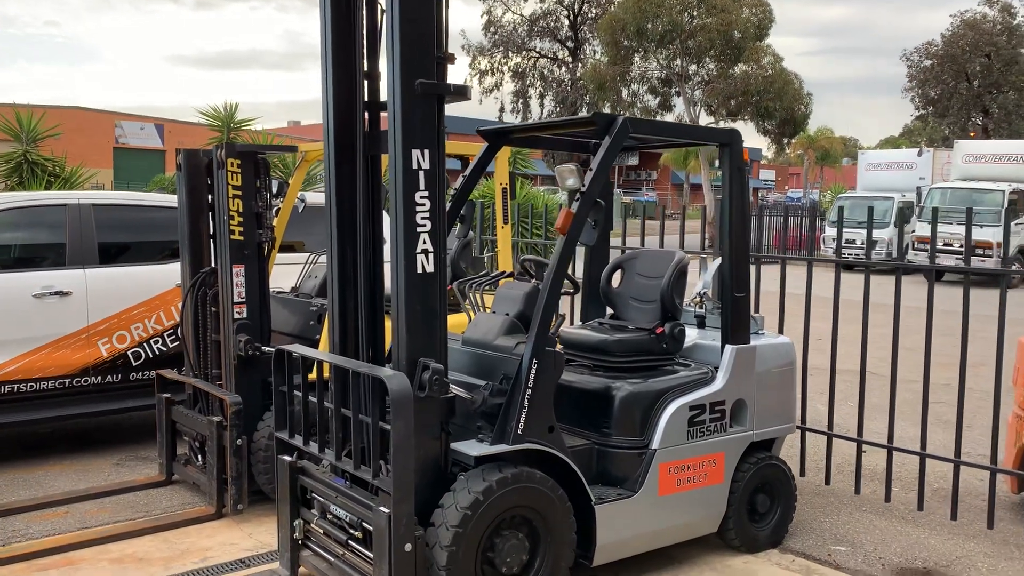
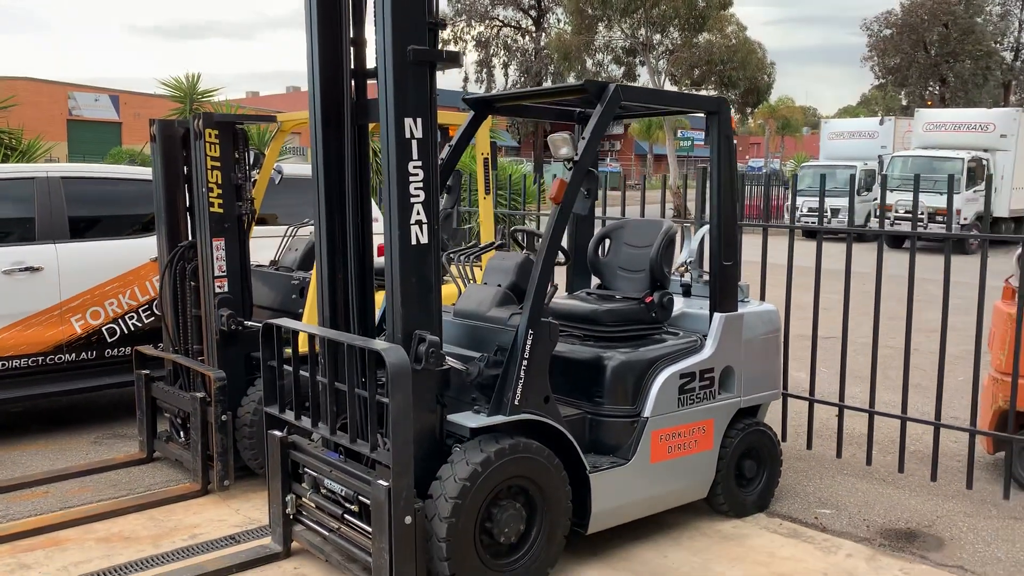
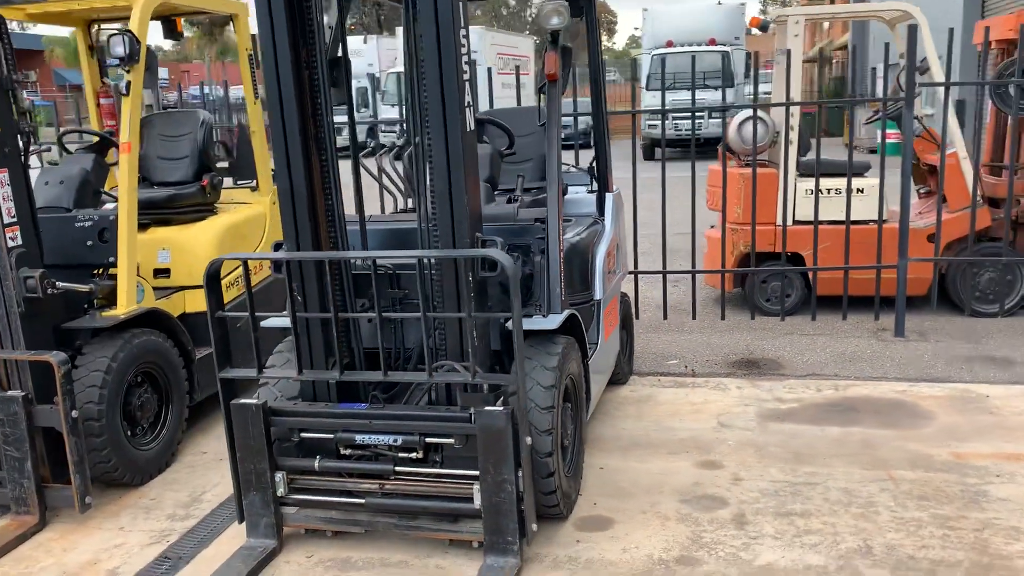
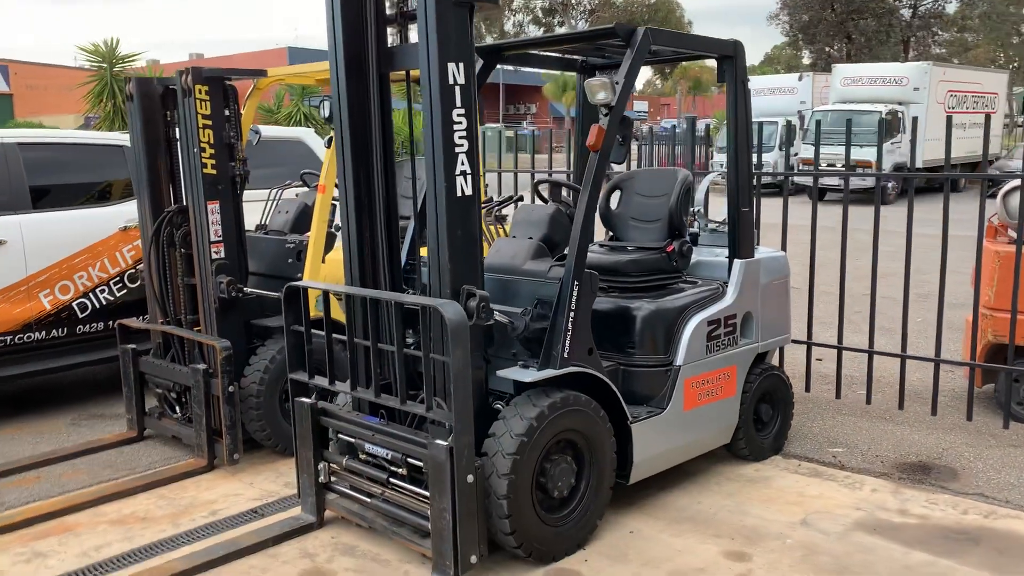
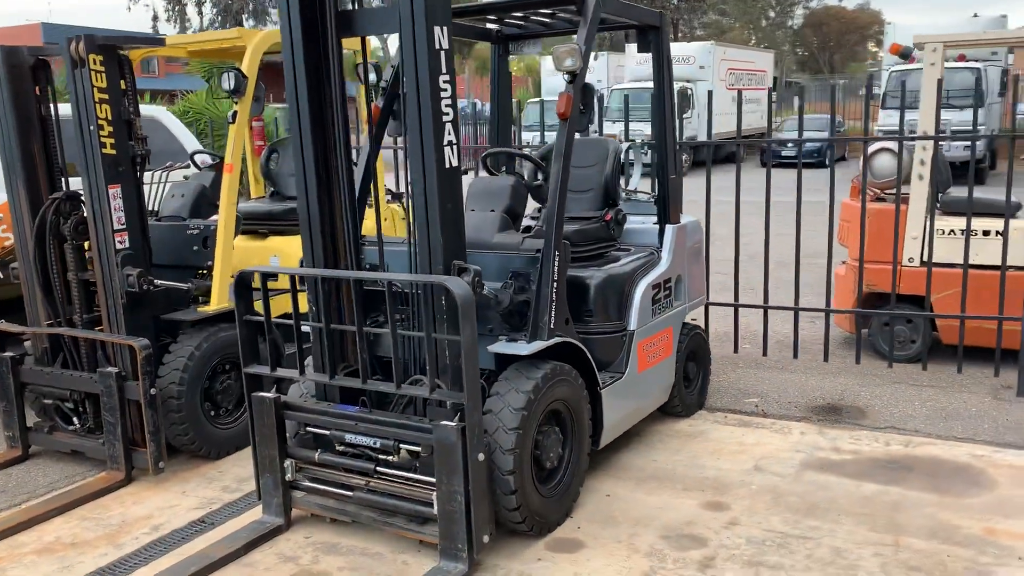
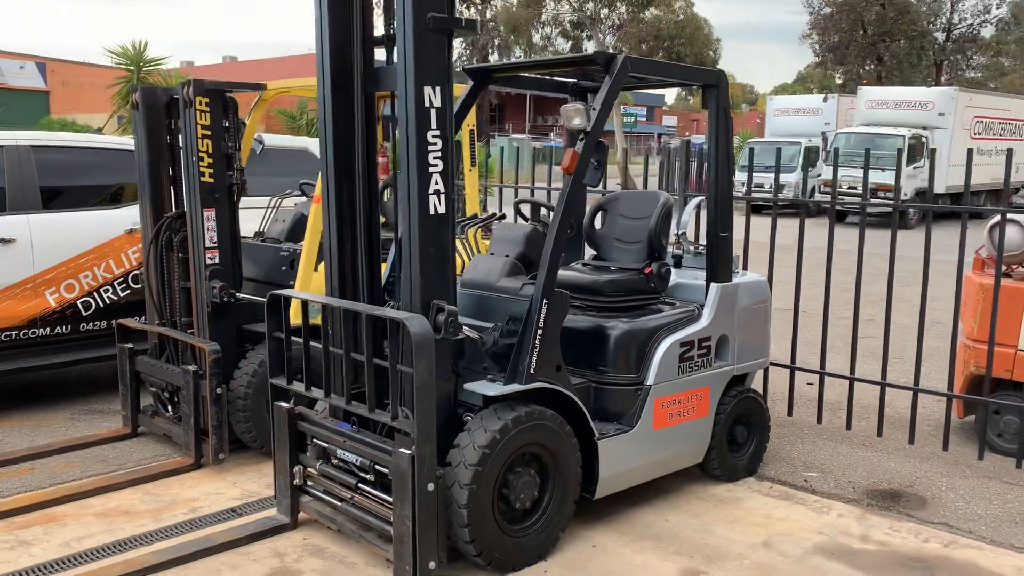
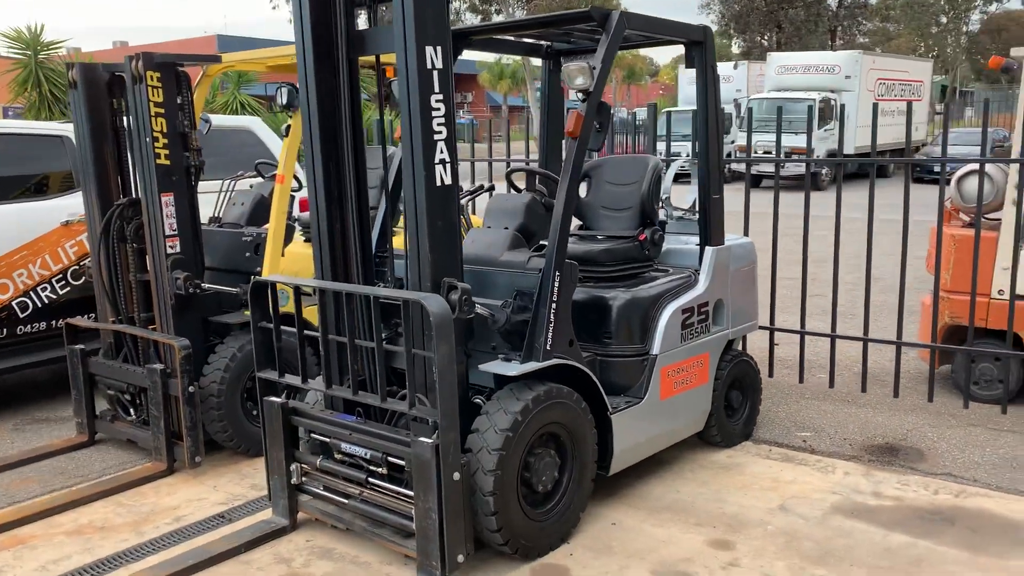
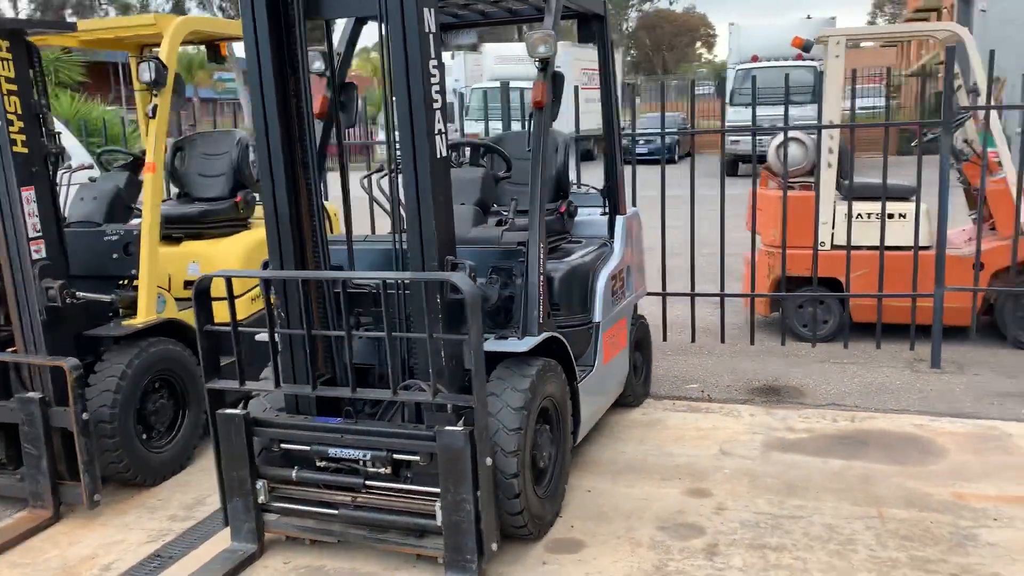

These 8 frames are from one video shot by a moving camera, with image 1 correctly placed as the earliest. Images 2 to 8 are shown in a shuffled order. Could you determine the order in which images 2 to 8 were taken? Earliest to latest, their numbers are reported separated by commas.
2, 6, 4, 7, 5, 8, 3
